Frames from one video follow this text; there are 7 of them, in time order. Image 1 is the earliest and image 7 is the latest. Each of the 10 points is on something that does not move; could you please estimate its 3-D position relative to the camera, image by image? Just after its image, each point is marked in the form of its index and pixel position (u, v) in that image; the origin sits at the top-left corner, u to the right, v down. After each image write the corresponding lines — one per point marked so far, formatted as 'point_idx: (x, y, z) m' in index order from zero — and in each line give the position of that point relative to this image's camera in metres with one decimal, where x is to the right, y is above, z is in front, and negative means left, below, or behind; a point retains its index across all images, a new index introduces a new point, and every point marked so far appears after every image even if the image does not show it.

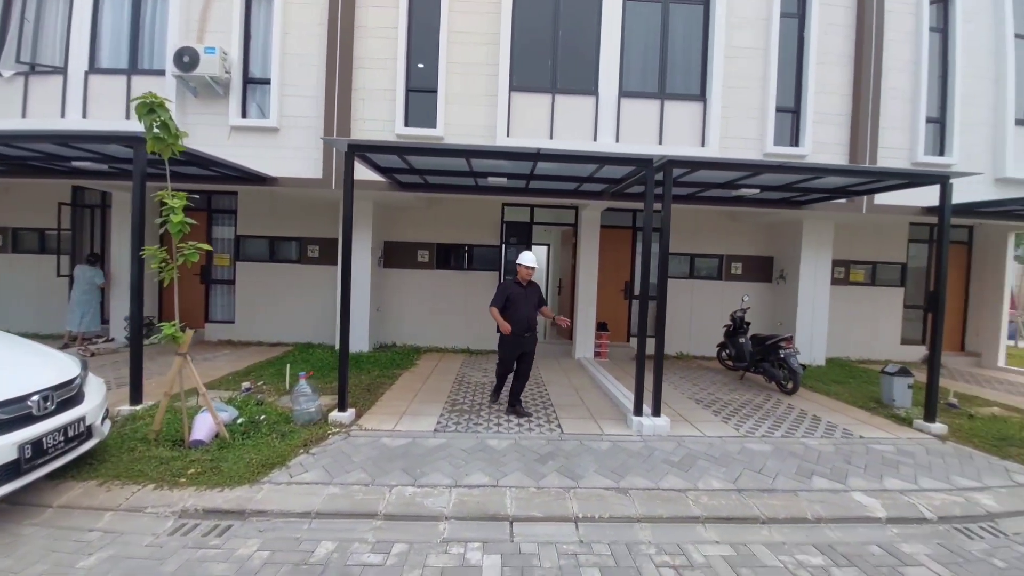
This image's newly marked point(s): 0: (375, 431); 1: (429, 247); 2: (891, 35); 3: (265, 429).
0: (-1.4, -1.5, +4.4) m
1: (-1.7, +0.9, +8.9) m
2: (+7.1, +4.7, +7.9) m
3: (-2.5, -1.4, +4.3) m
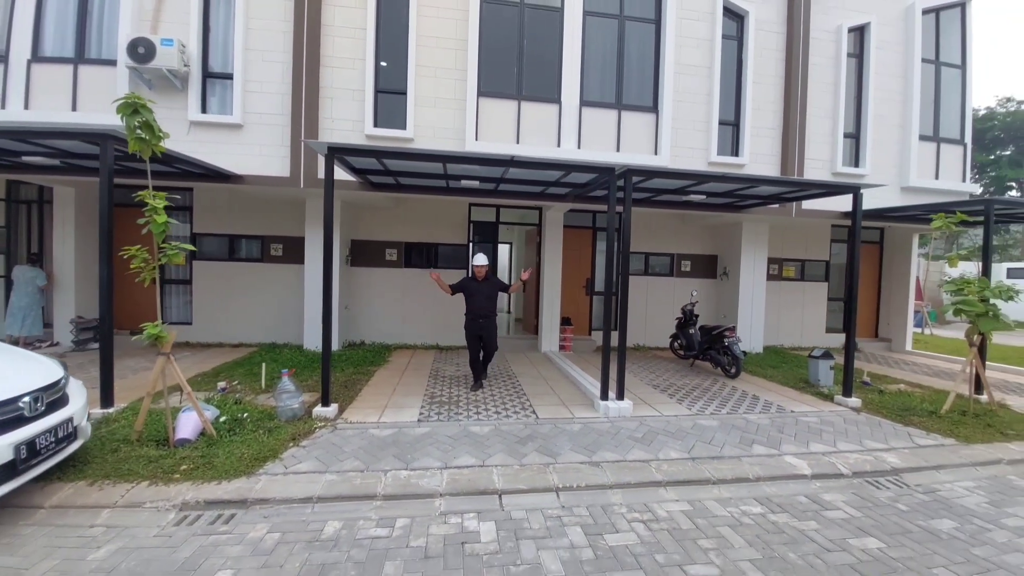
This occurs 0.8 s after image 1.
0: (-1.6, -1.5, +4.6) m
1: (-2.4, +0.9, +9.0) m
2: (+6.4, +4.8, +8.9) m
3: (-2.7, -1.4, +4.4) m
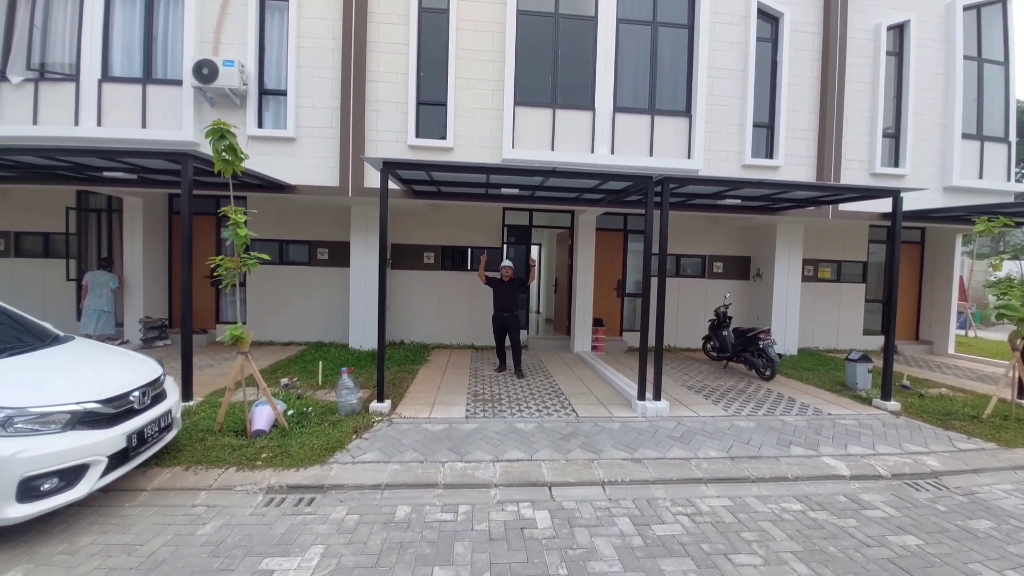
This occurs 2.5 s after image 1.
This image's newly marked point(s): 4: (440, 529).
0: (-1.1, -1.5, +4.9) m
1: (-1.7, +0.9, +9.4) m
2: (+7.1, +4.7, +8.8) m
3: (-2.2, -1.5, +4.8) m
4: (-0.5, -1.8, +3.1) m
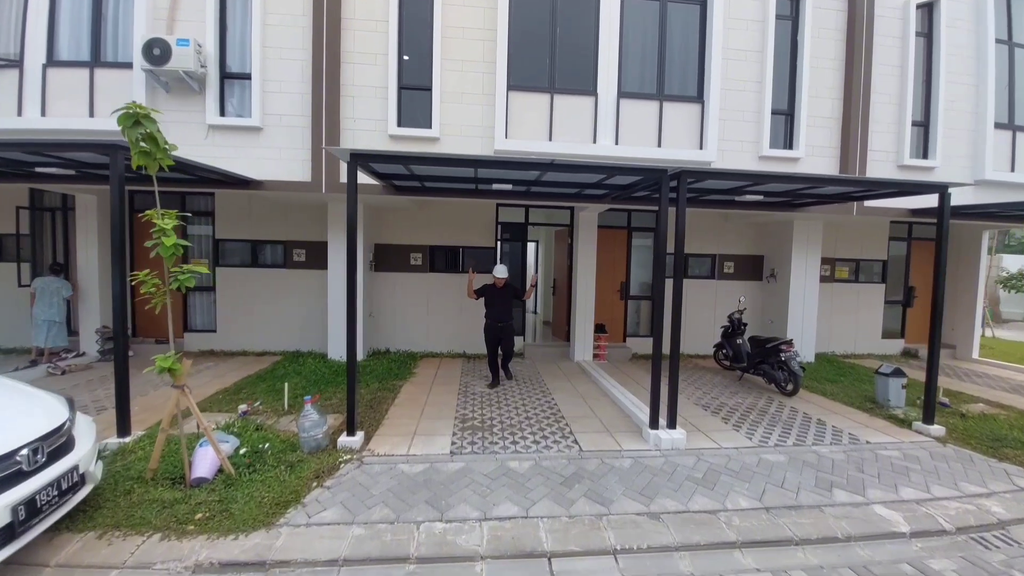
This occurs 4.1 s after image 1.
0: (-1.2, -1.7, +4.2) m
1: (-1.8, +0.8, +8.6) m
2: (+7.0, +4.7, +8.0) m
3: (-2.3, -1.7, +4.1) m
4: (-0.6, -1.9, +2.4) m
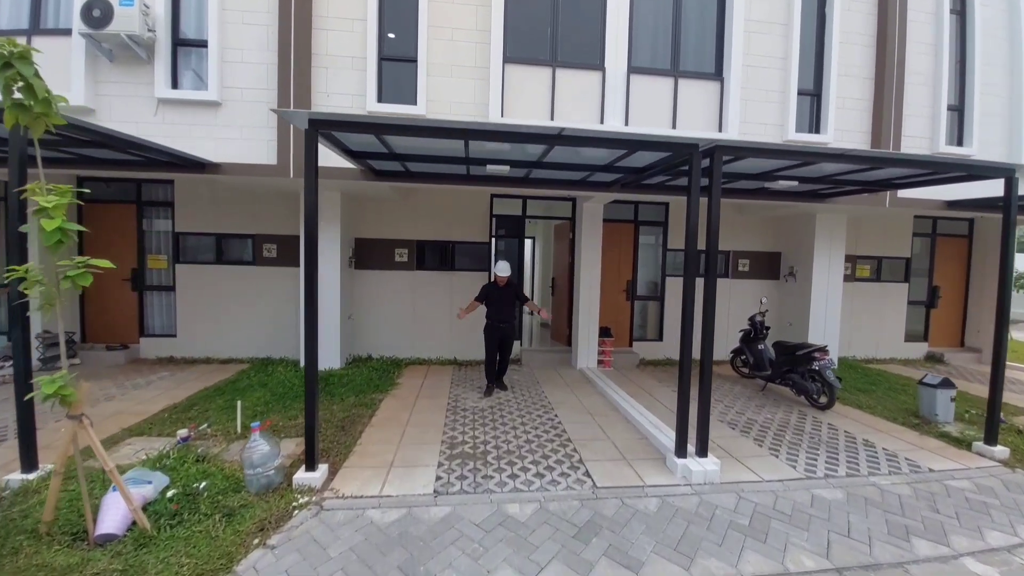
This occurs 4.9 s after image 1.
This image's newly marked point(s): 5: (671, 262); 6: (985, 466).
0: (-1.2, -1.7, +3.4) m
1: (-1.9, +0.8, +7.8) m
2: (+6.9, +4.7, +7.2) m
3: (-2.3, -1.6, +3.2) m
4: (-0.6, -1.9, +1.5) m
5: (+3.1, +0.5, +8.3) m
6: (+4.9, -1.8, +4.4) m
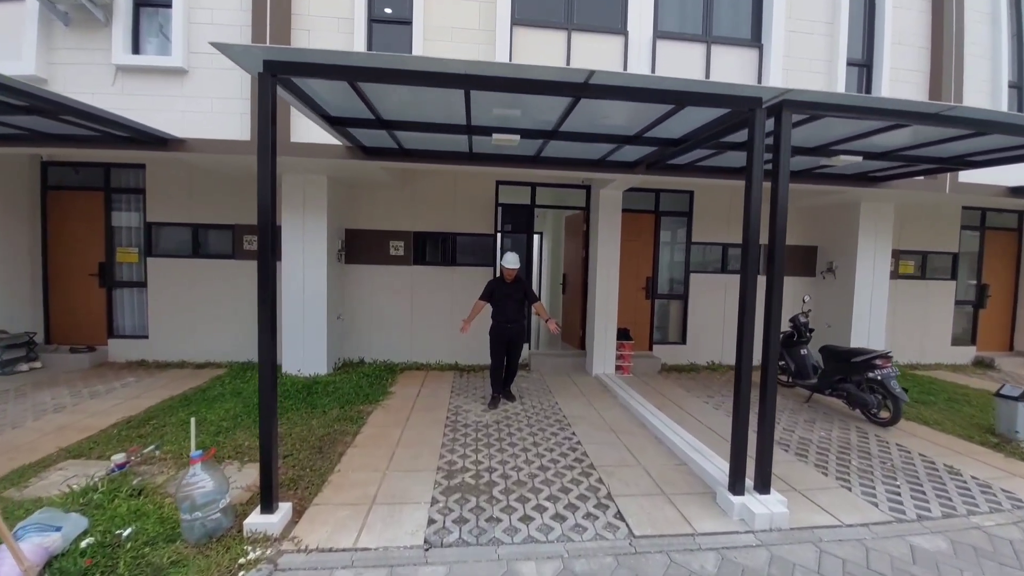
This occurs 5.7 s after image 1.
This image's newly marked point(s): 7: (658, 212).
0: (-1.1, -1.6, +2.6) m
1: (-1.8, +0.8, +7.0) m
2: (+7.0, +4.7, +6.4) m
3: (-2.2, -1.6, +2.4) m
4: (-0.5, -1.9, +0.7) m
5: (+3.2, +0.6, +7.4) m
6: (+5.0, -1.8, +3.6) m
7: (+2.5, +1.3, +7.3) m
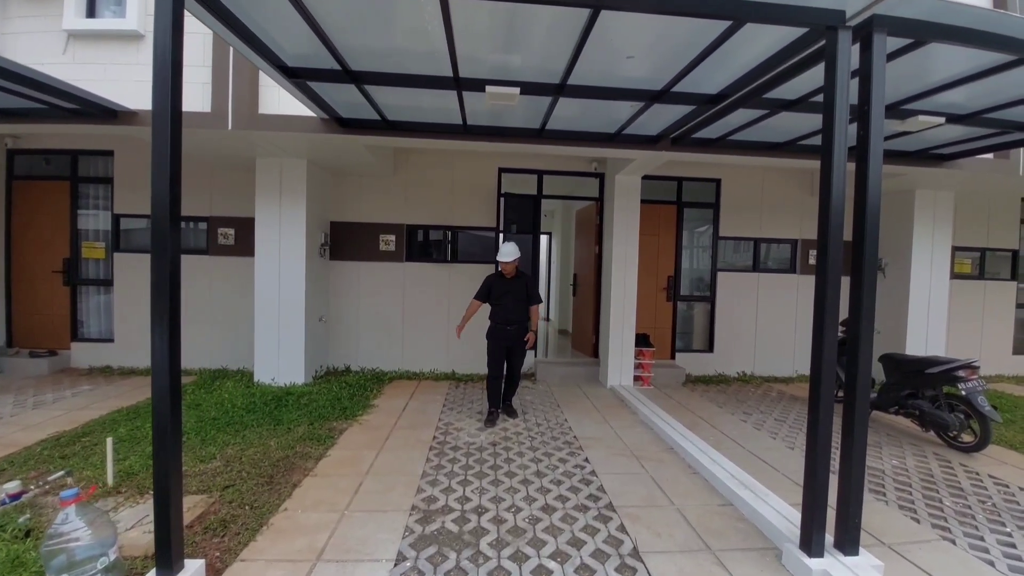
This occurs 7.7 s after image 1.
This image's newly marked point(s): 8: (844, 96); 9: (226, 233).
0: (-1.2, -1.5, +1.8) m
1: (-1.7, +0.9, +6.3) m
2: (+7.1, +4.7, +5.6) m
3: (-2.3, -1.5, +1.7) m
4: (-0.6, -1.7, -0.1) m
5: (+3.3, +0.6, +6.6) m
6: (+5.0, -1.7, +2.6) m
7: (+2.6, +1.3, +6.4) m
8: (+1.9, +1.1, +2.6) m
9: (-4.1, +0.8, +6.2) m
